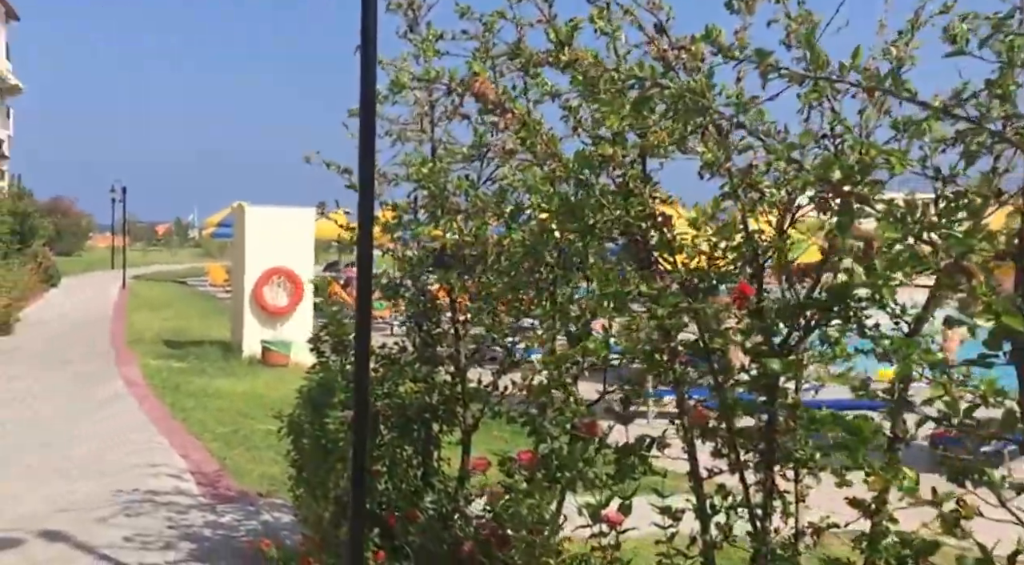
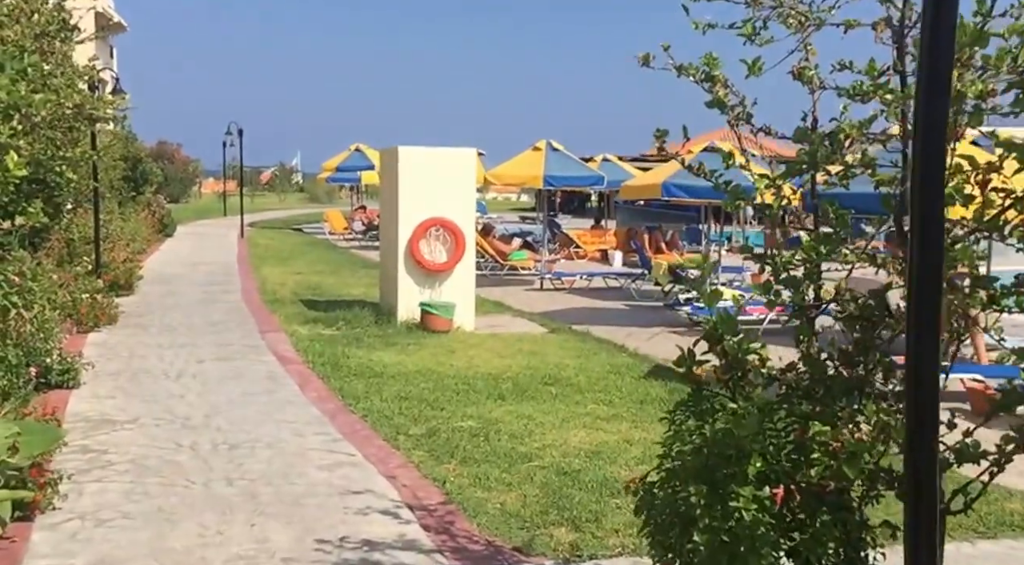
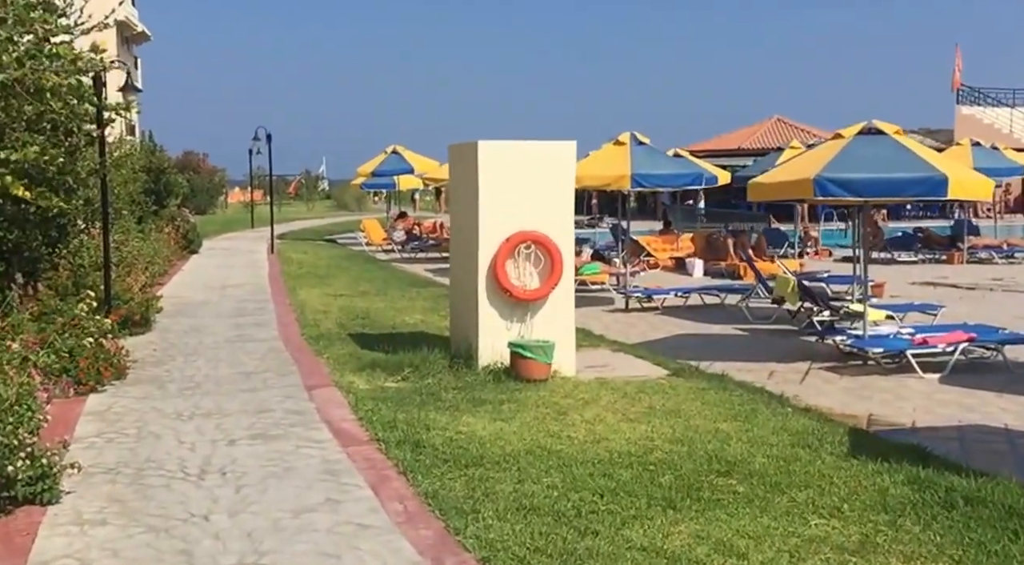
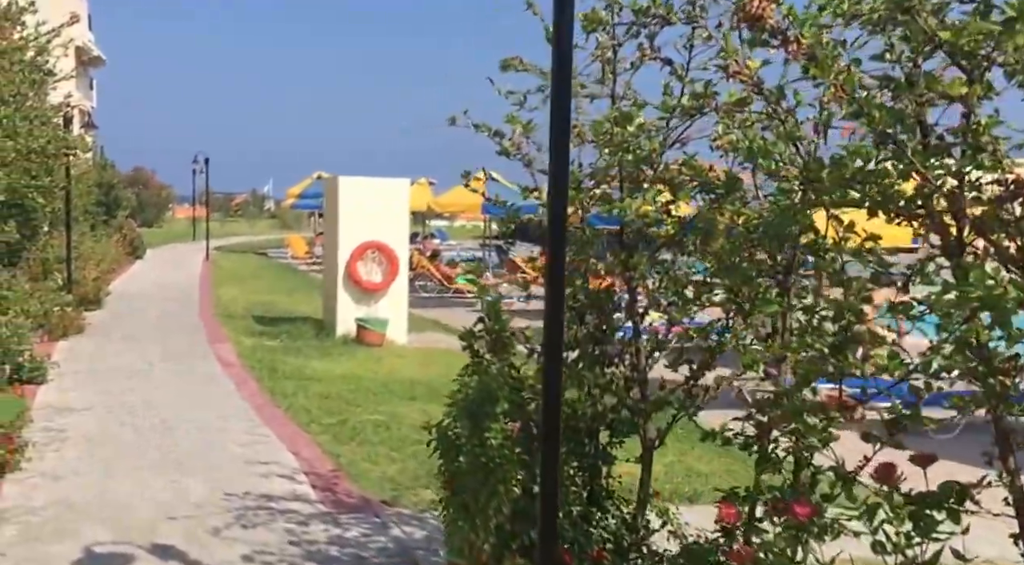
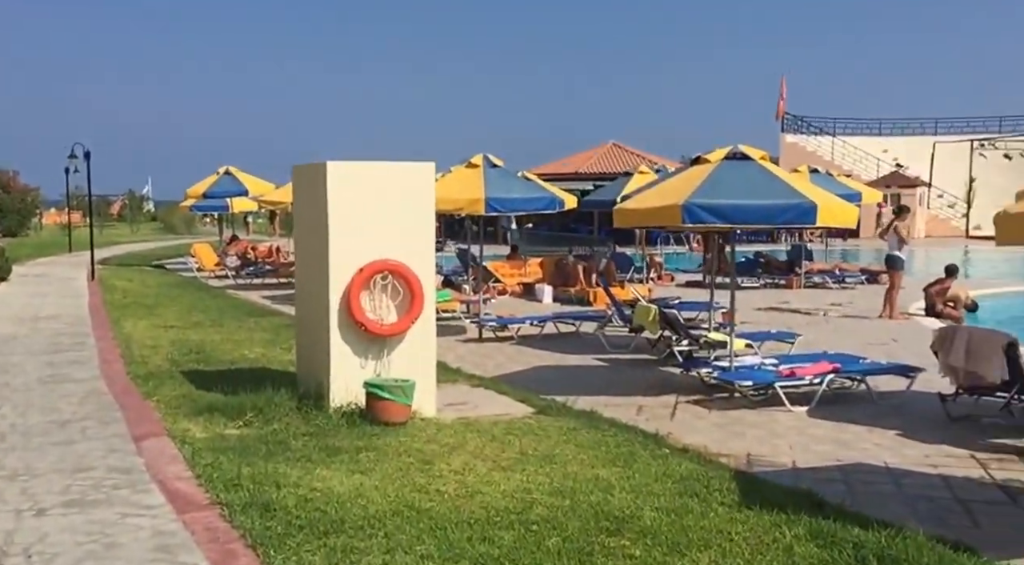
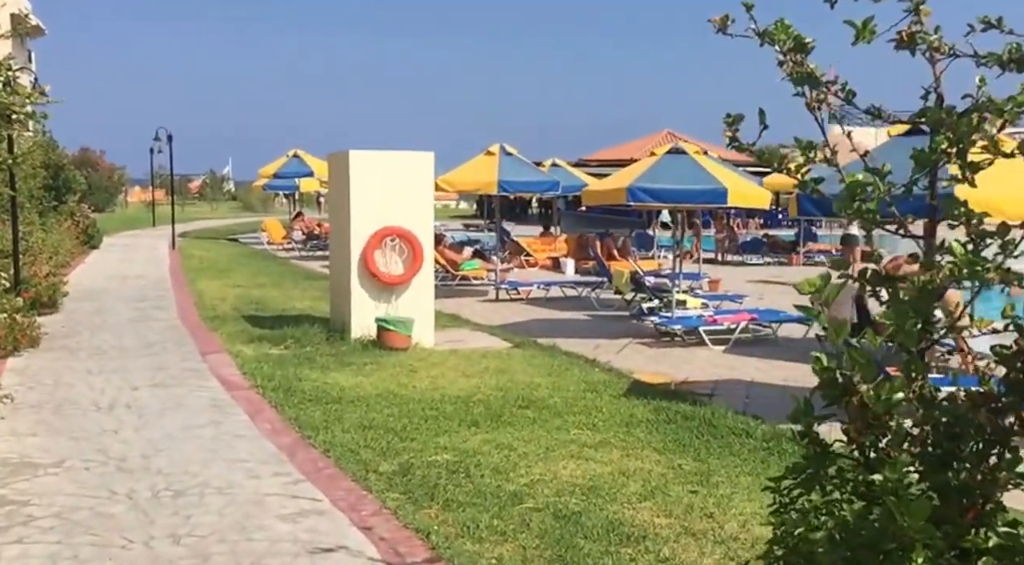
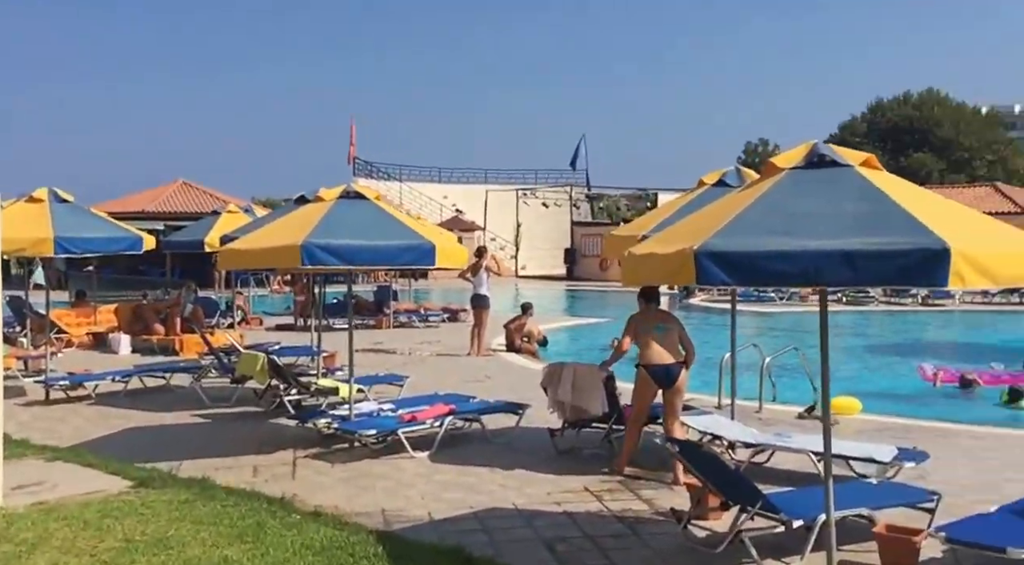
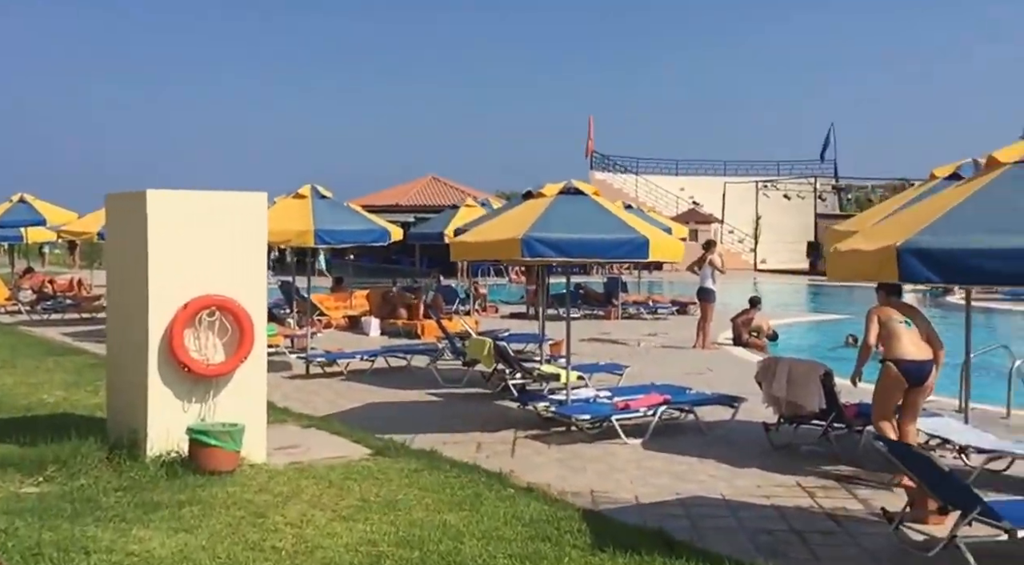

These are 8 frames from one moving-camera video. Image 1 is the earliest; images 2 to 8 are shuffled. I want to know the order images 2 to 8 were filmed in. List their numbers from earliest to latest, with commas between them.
4, 2, 6, 3, 5, 8, 7
